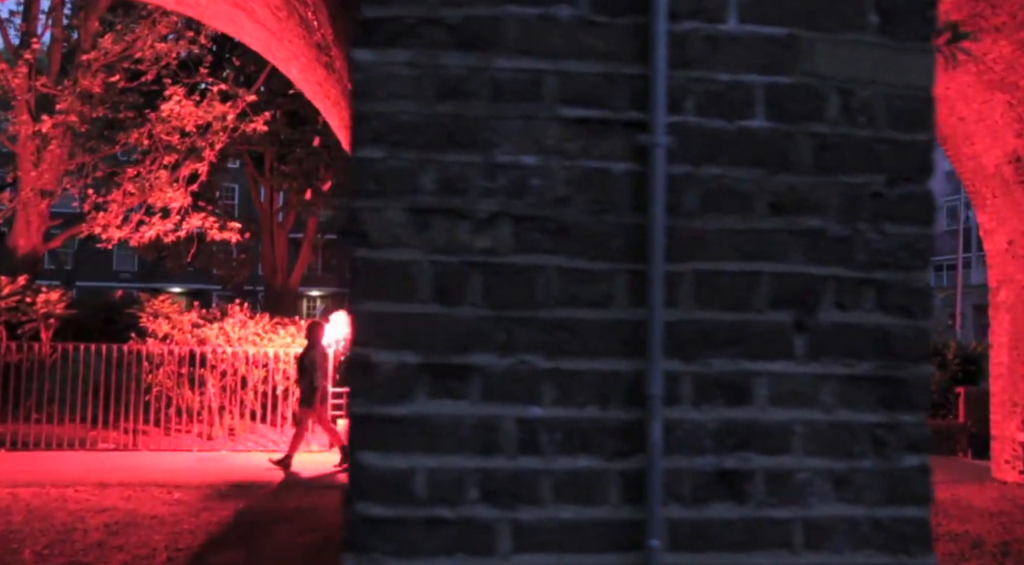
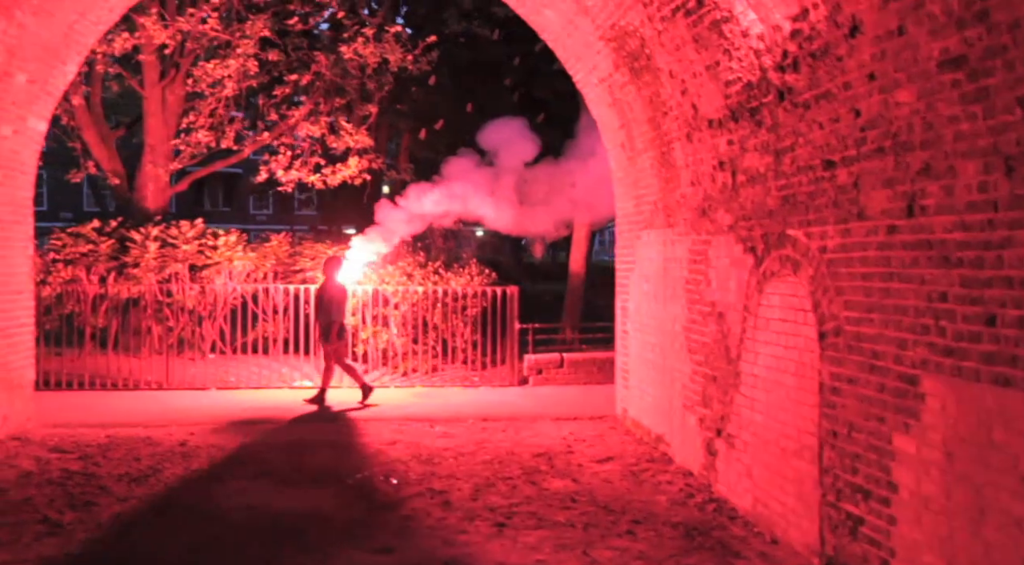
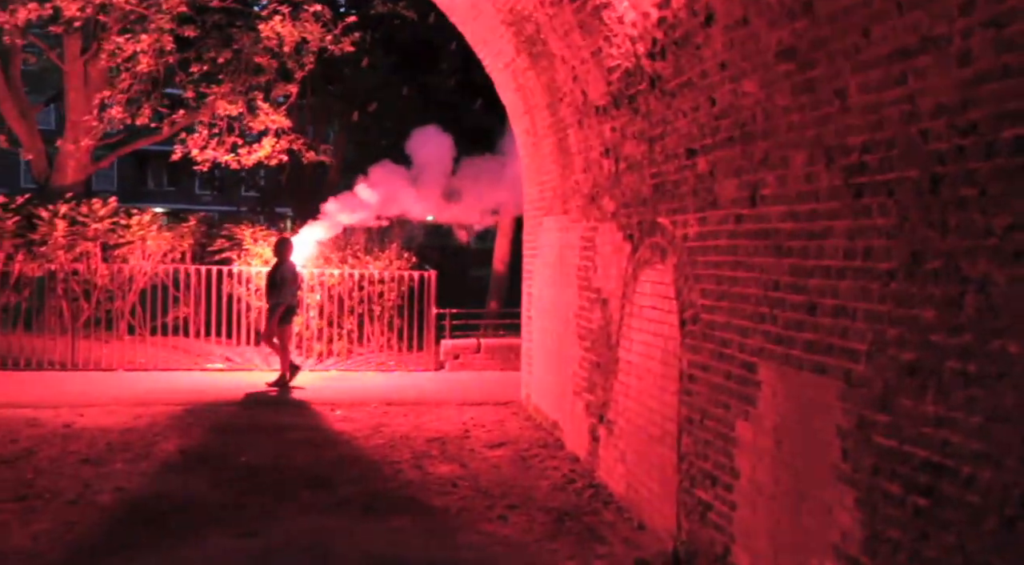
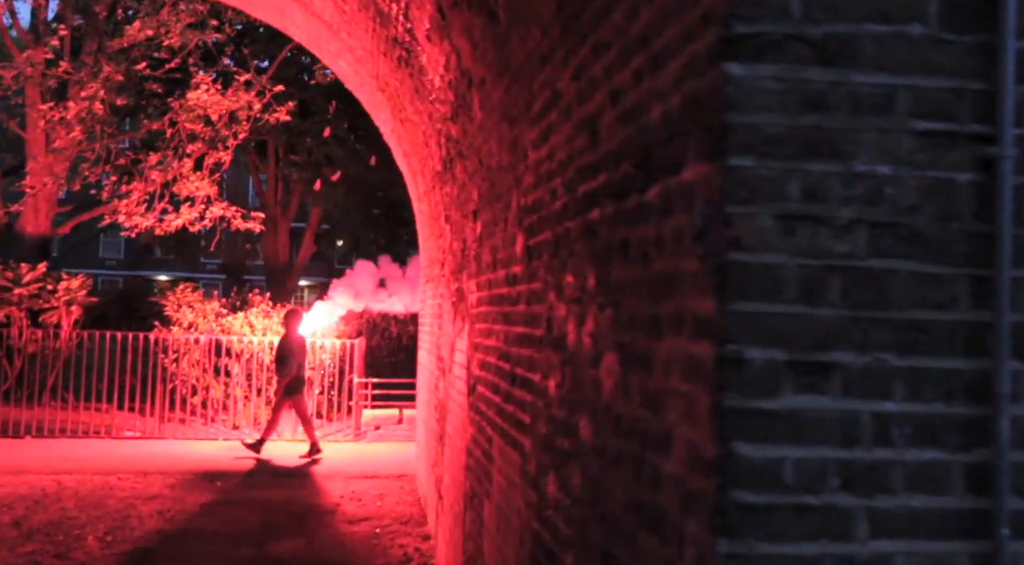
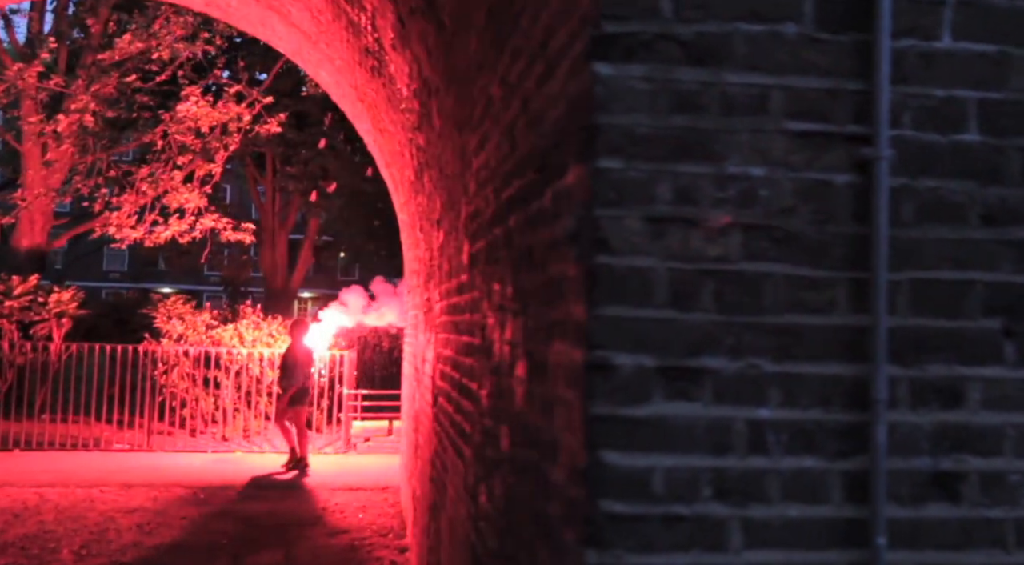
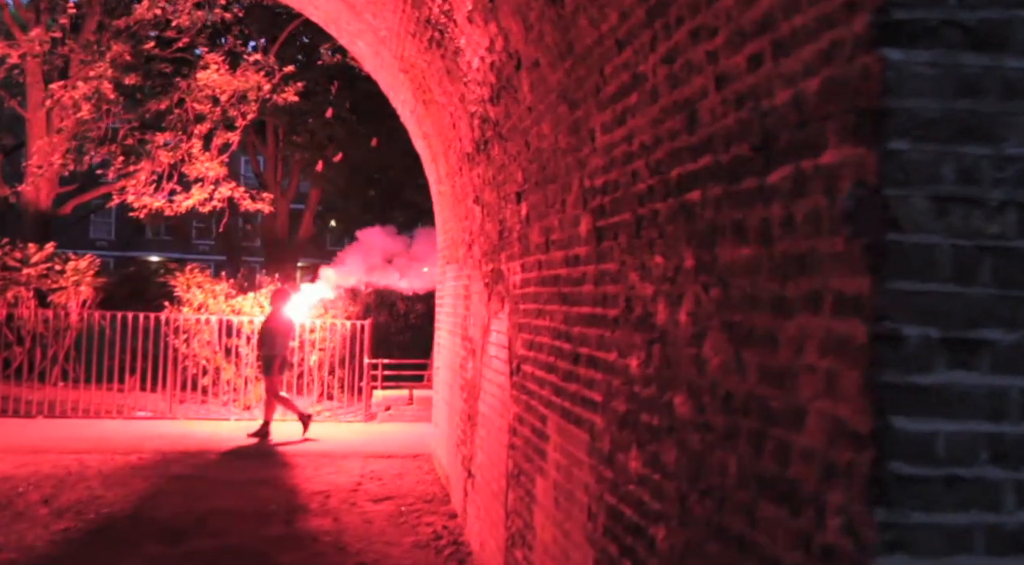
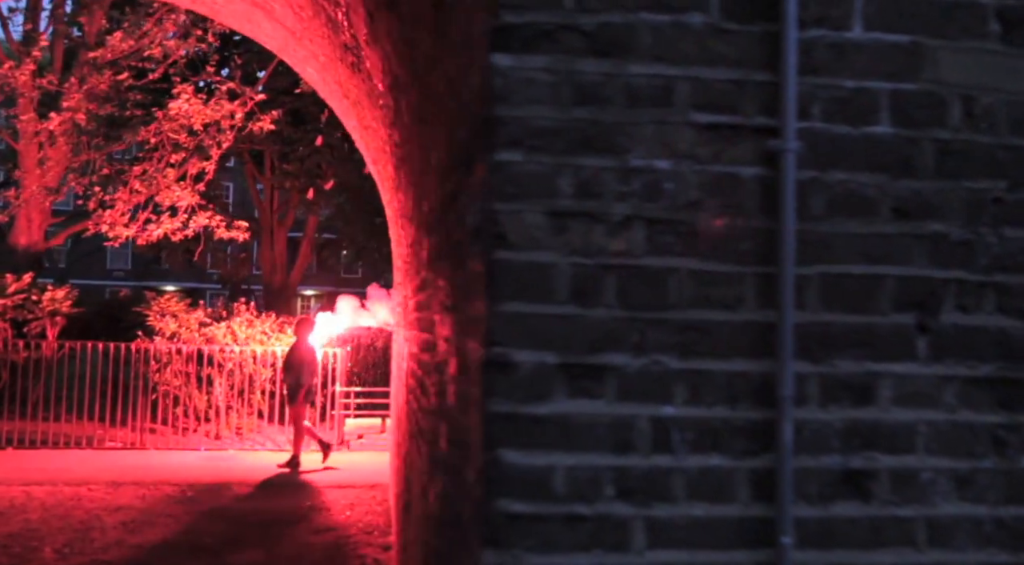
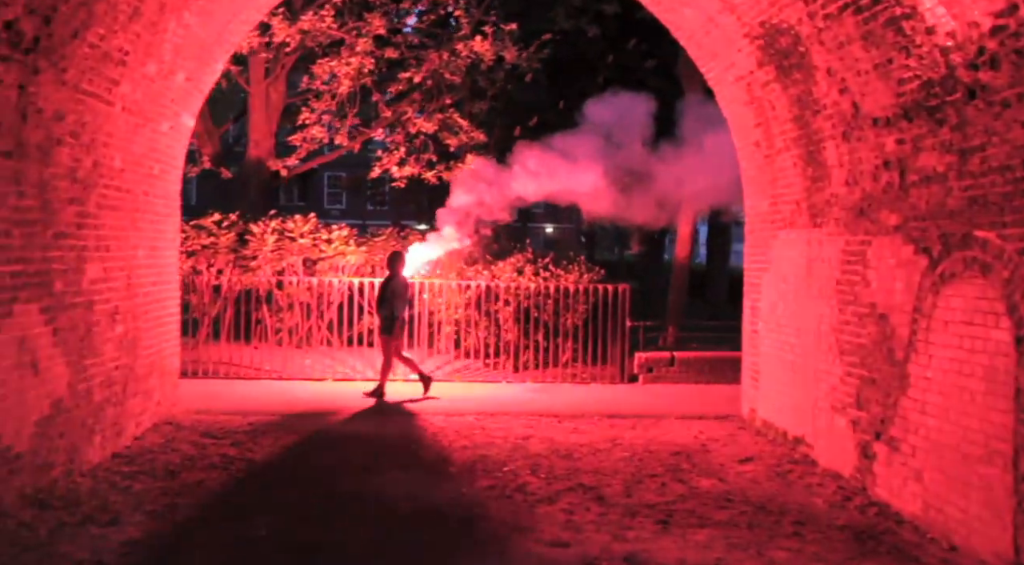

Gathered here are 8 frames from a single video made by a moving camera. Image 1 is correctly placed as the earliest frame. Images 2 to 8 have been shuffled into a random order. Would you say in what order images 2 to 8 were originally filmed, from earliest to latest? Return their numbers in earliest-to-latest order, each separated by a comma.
7, 5, 4, 6, 3, 2, 8
